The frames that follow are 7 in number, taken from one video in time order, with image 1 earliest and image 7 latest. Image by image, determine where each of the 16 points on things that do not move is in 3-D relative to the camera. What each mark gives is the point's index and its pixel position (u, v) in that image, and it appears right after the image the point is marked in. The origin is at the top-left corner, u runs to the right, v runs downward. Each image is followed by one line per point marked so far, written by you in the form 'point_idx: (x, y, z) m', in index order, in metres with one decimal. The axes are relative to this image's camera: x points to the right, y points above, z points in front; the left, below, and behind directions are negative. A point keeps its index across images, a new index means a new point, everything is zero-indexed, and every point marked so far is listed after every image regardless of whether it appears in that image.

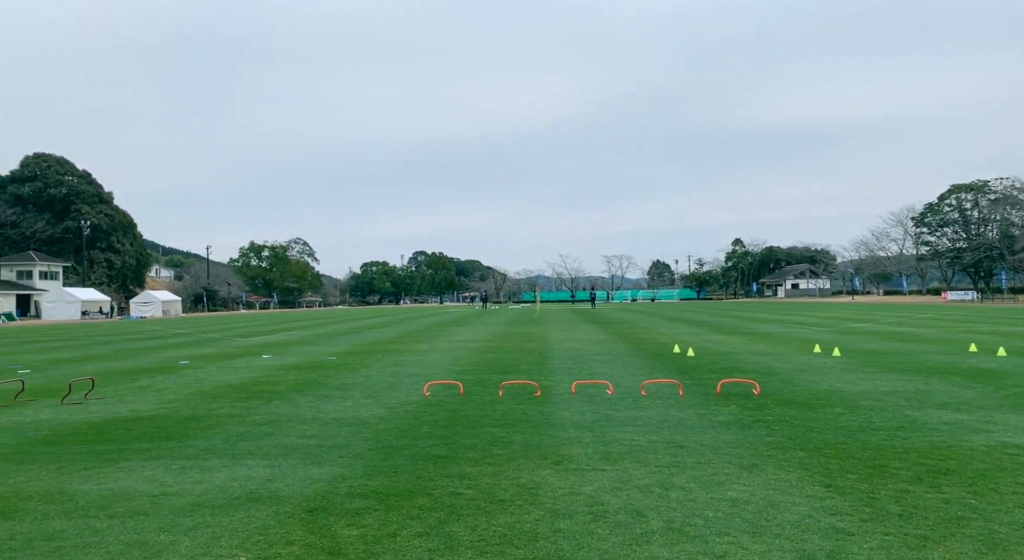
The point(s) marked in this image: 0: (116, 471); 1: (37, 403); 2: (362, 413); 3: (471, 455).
0: (-2.7, -1.3, +4.9) m
1: (-7.1, -1.8, +10.5) m
2: (-1.6, -1.5, +8.1) m
3: (-0.3, -1.3, +5.3) m
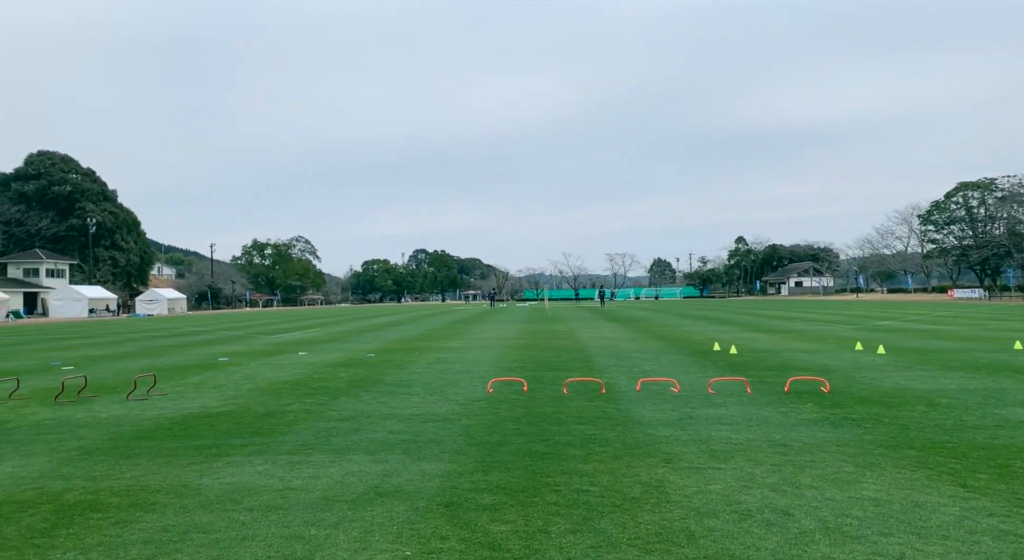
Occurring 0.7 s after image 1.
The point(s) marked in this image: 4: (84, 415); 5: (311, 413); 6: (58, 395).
0: (-2.0, -1.3, +5.0) m
1: (-6.2, -1.8, +10.7) m
2: (-0.8, -1.5, +8.1) m
3: (+0.5, -1.3, +5.2) m
4: (-5.3, -1.6, +8.8) m
5: (-2.2, -1.5, +7.9) m
6: (-6.7, -1.7, +10.6) m
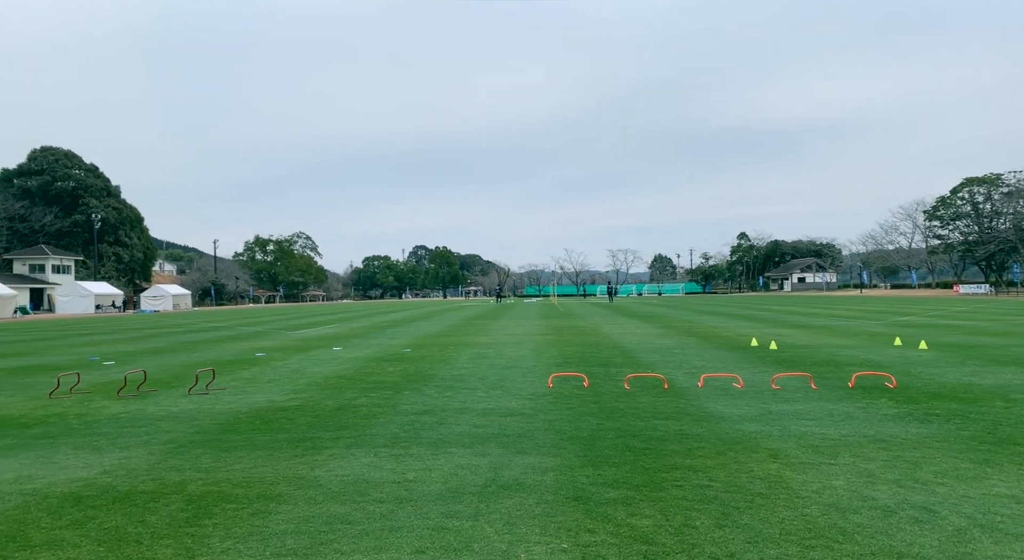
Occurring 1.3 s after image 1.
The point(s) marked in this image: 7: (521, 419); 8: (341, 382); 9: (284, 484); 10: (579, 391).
0: (-1.3, -1.2, +5.0) m
1: (-5.4, -1.7, +10.9) m
2: (0.0, -1.4, +8.1) m
3: (+1.2, -1.2, +5.2) m
4: (-4.5, -1.6, +9.0) m
5: (-1.4, -1.4, +8.0) m
6: (-5.9, -1.7, +10.8) m
7: (+0.1, -1.3, +6.8) m
8: (-2.9, -1.7, +11.9) m
9: (-1.3, -1.2, +4.2) m
10: (+0.9, -1.4, +9.1) m
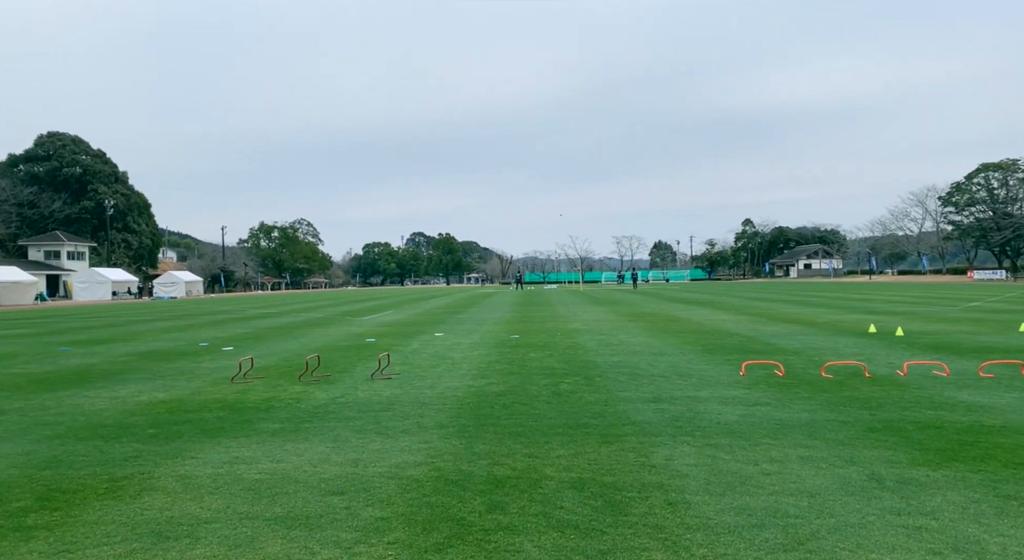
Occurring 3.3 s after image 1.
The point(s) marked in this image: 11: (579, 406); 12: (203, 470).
0: (+0.9, -1.1, +4.9) m
1: (-2.7, -1.5, +11.1) m
2: (+2.4, -1.2, +7.9) m
3: (+3.4, -1.1, +4.9) m
4: (-2.0, -1.4, +9.1) m
5: (+1.0, -1.3, +7.9) m
6: (-3.2, -1.5, +11.1) m
7: (+2.4, -1.2, +6.6) m
8: (-0.1, -1.4, +11.9) m
9: (+0.8, -1.1, +4.1) m
10: (+3.4, -1.2, +8.8) m
11: (+0.6, -1.2, +6.8) m
12: (-1.9, -1.2, +4.5) m
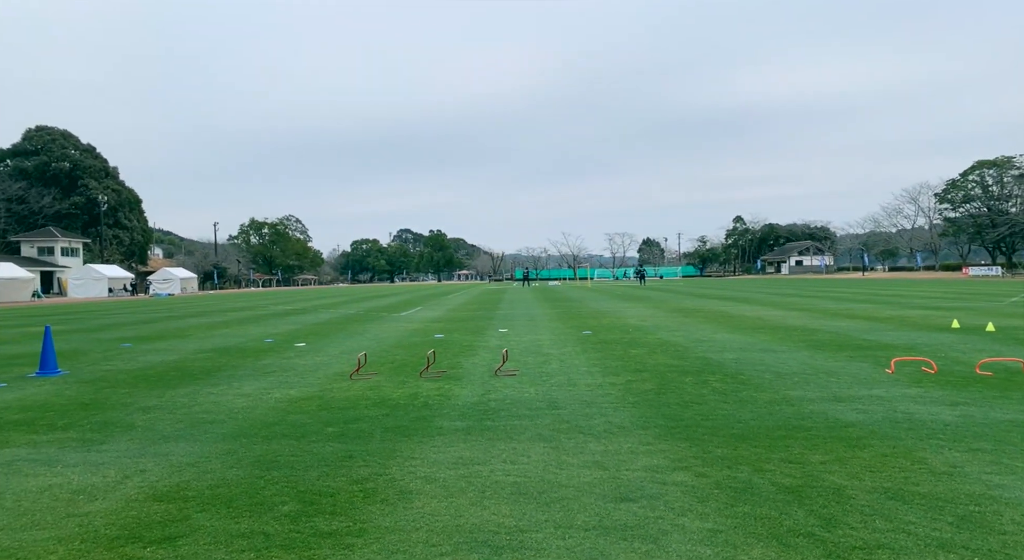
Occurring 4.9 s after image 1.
0: (+2.5, -1.1, +4.5) m
1: (-0.9, -1.4, +10.8) m
2: (+4.1, -1.1, +7.4) m
3: (+4.9, -1.0, +4.4) m
4: (-0.2, -1.3, +8.9) m
5: (+2.7, -1.2, +7.5) m
6: (-1.4, -1.4, +10.9) m
7: (+4.0, -1.1, +6.1) m
8: (+1.8, -1.4, +11.6) m
9: (+2.3, -1.0, +3.7) m
10: (+5.1, -1.1, +8.3) m
11: (+2.3, -1.2, +6.5) m
12: (-0.4, -1.2, +4.3) m
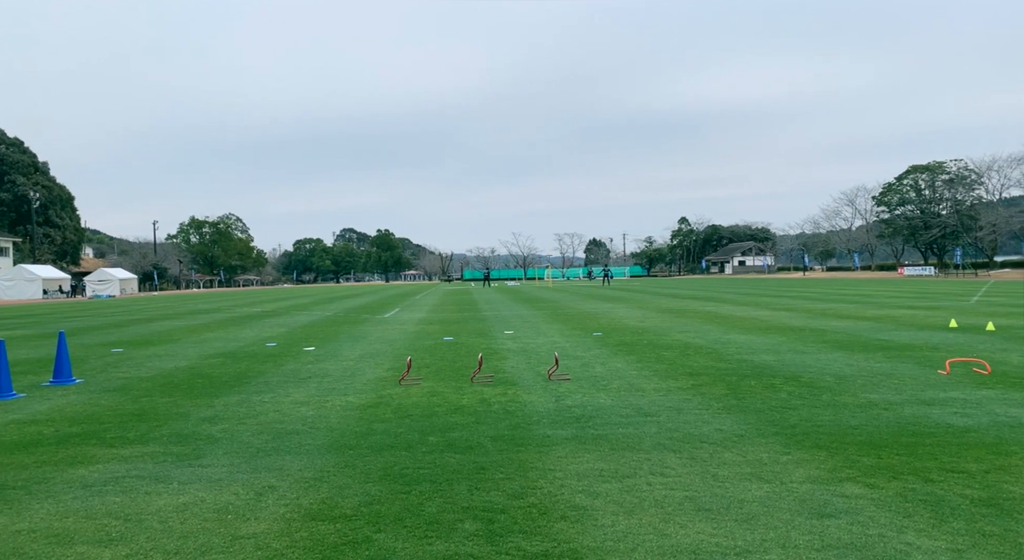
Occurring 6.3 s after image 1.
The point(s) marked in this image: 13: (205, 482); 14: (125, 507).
0: (+3.4, -1.1, +4.4) m
1: (-0.1, -1.5, +10.7) m
2: (+4.9, -1.2, +7.4) m
3: (+5.8, -1.0, +4.4) m
4: (+0.6, -1.4, +8.7) m
5: (+3.5, -1.2, +7.4) m
6: (-0.6, -1.5, +10.7) m
7: (+4.9, -1.1, +6.1) m
8: (+2.5, -1.4, +11.5) m
9: (+3.2, -1.1, +3.6) m
10: (+5.9, -1.2, +8.3) m
11: (+3.1, -1.2, +6.4) m
12: (+0.5, -1.2, +4.2) m
13: (-2.0, -1.3, +4.7) m
14: (-2.3, -1.3, +4.2) m
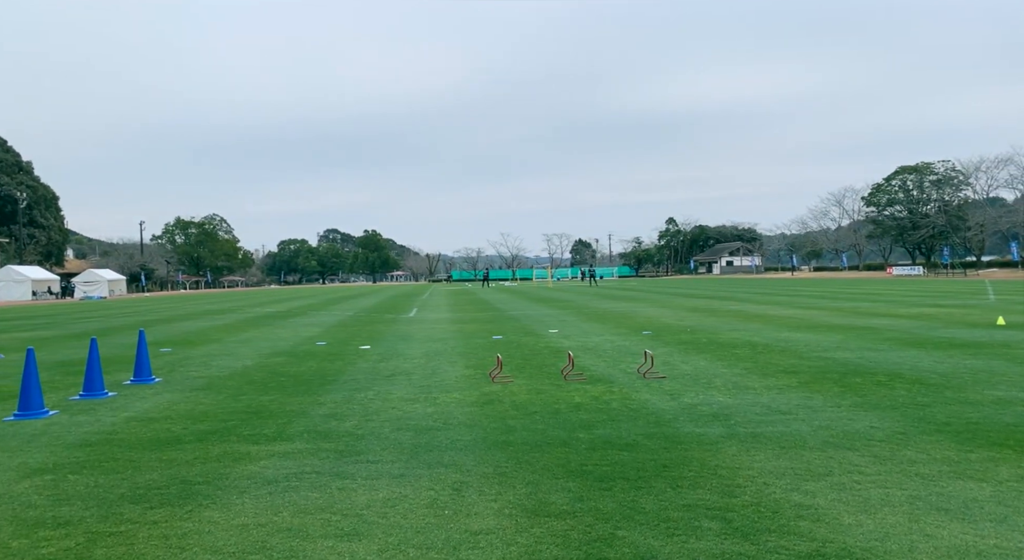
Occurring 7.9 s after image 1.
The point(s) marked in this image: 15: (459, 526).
0: (+4.6, -1.1, +4.3) m
1: (+1.3, -1.4, +10.7) m
2: (+6.2, -1.1, +7.2) m
3: (+7.0, -1.0, +4.2) m
4: (+1.9, -1.4, +8.7) m
5: (+4.8, -1.2, +7.3) m
6: (+0.7, -1.4, +10.7) m
7: (+6.1, -1.1, +6.0) m
8: (+3.9, -1.4, +11.4) m
9: (+4.4, -1.0, +3.5) m
10: (+7.2, -1.1, +8.1) m
11: (+4.4, -1.2, +6.3) m
12: (+1.7, -1.2, +4.1) m
13: (-0.8, -1.3, +4.8) m
14: (-1.1, -1.3, +4.3) m
15: (-0.3, -1.3, +3.7) m
